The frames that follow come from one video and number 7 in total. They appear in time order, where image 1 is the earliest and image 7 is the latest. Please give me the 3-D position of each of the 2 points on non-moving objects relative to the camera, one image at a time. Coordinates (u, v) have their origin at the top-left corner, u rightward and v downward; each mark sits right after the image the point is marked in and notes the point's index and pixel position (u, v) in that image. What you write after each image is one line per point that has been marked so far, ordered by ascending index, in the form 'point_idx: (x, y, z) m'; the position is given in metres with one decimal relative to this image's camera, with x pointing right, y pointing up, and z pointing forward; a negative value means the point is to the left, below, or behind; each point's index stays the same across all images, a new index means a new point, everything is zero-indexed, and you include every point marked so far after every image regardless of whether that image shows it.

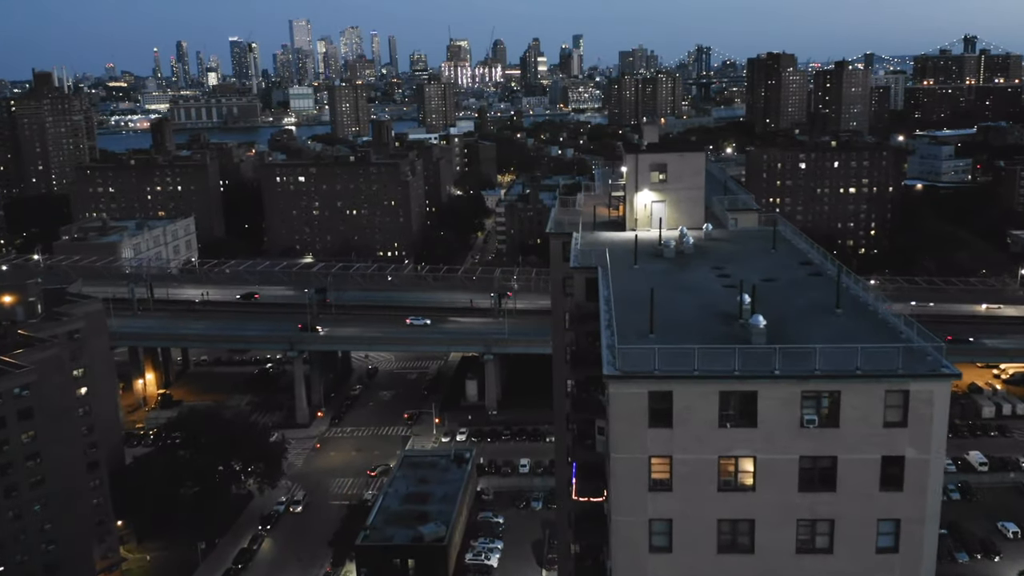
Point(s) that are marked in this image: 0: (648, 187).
0: (+2.3, +1.7, +14.2) m
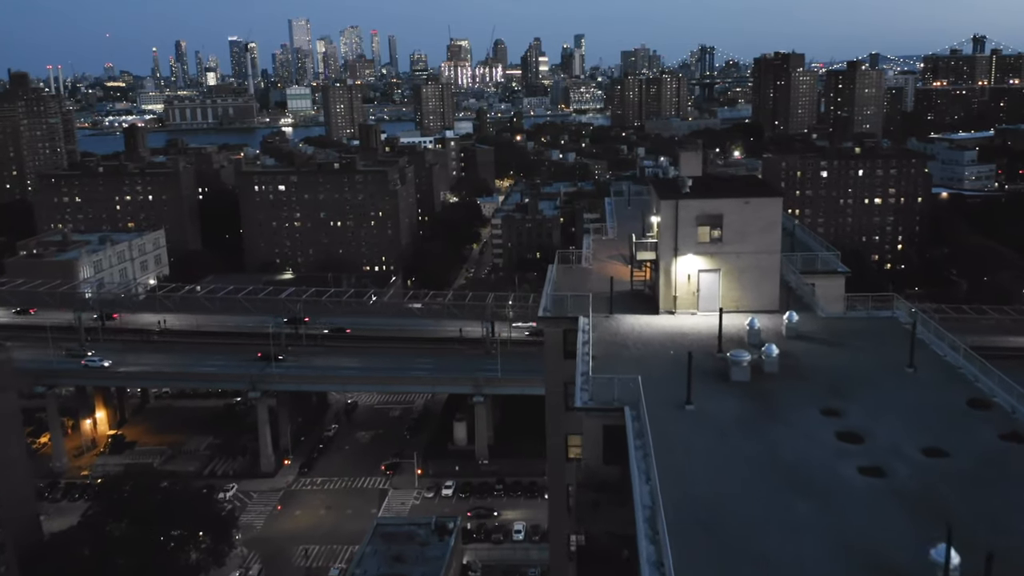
0: (+2.0, +0.4, +9.3) m
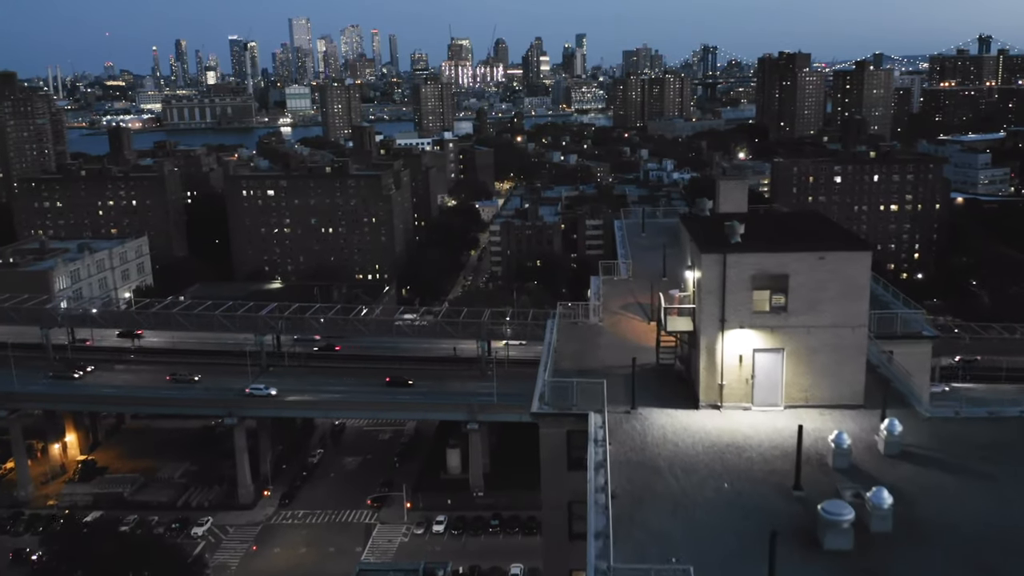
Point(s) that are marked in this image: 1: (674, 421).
0: (+1.9, -0.3, +6.7) m
1: (+1.3, -1.1, +6.7) m
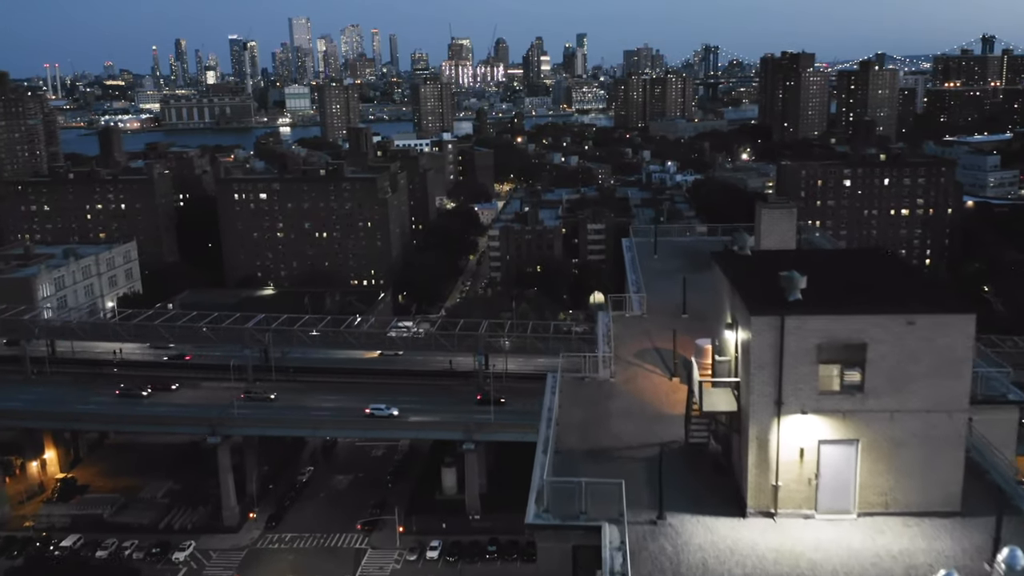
0: (+1.8, -0.7, +5.1) m
1: (+1.2, -1.5, +5.0) m
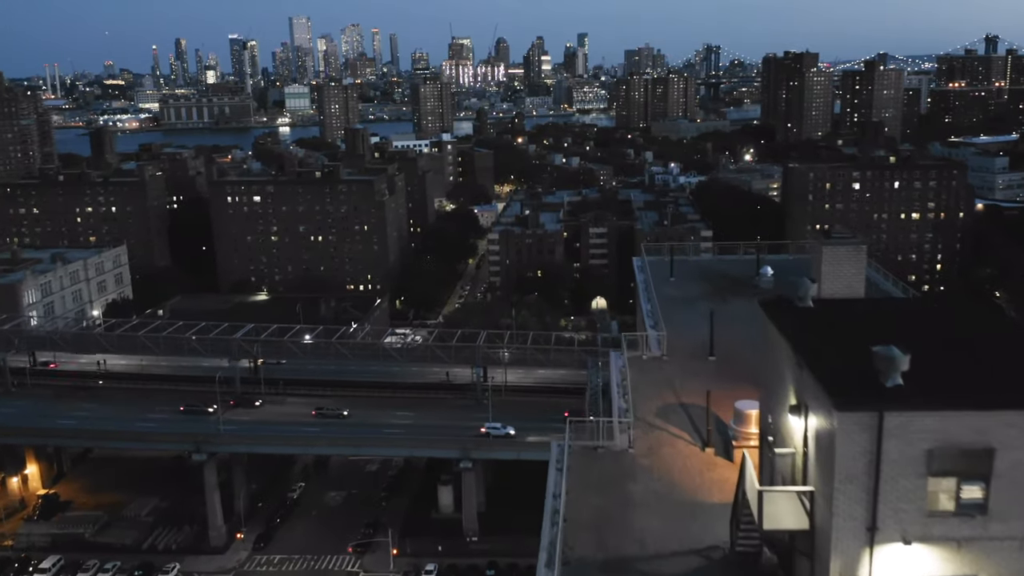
0: (+1.8, -1.1, +3.7) m
1: (+1.2, -1.9, +3.7) m
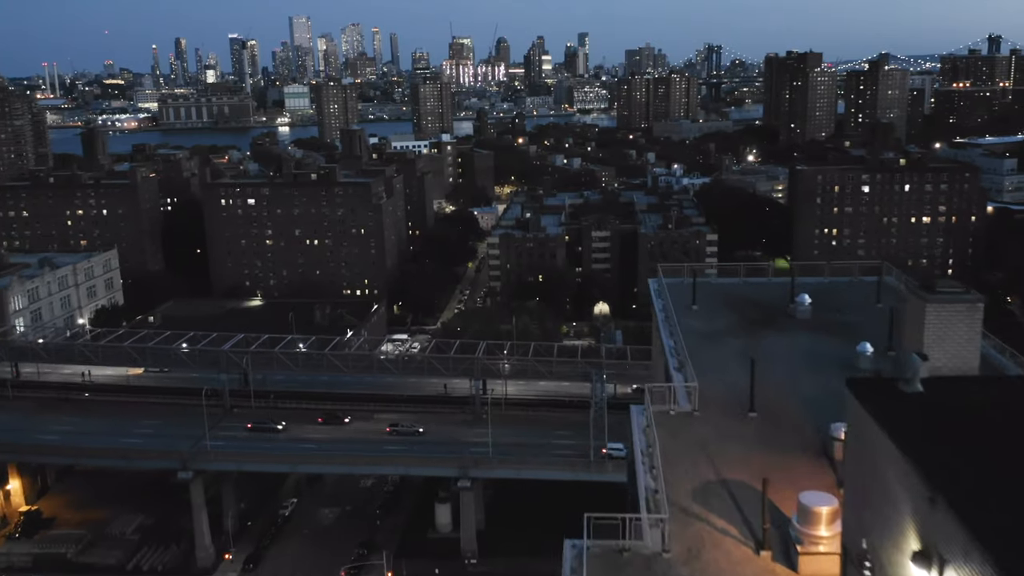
0: (+1.8, -1.5, +2.4) m
1: (+1.2, -2.2, +2.4) m
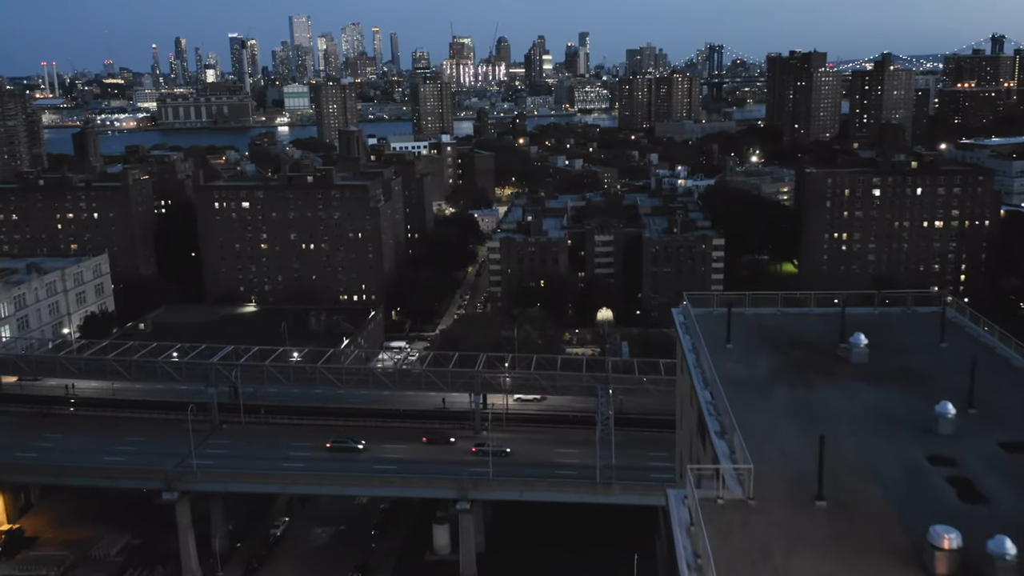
0: (+1.9, -1.8, +1.1) m
1: (+1.3, -2.6, +1.0) m
